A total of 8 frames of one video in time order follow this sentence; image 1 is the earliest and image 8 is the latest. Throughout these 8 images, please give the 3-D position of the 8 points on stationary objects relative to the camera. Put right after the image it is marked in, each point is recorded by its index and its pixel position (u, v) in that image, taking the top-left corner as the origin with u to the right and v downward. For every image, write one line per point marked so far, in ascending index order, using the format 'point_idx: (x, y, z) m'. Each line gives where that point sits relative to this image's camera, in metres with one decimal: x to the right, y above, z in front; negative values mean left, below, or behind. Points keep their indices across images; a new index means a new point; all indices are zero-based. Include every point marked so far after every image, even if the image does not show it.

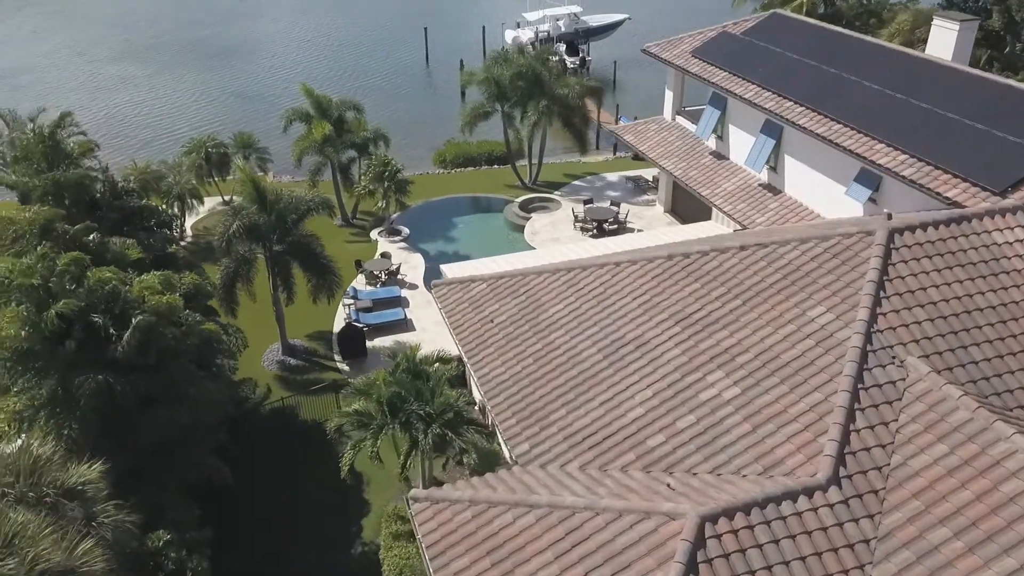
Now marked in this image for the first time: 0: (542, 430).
0: (+0.6, -2.8, +15.9) m
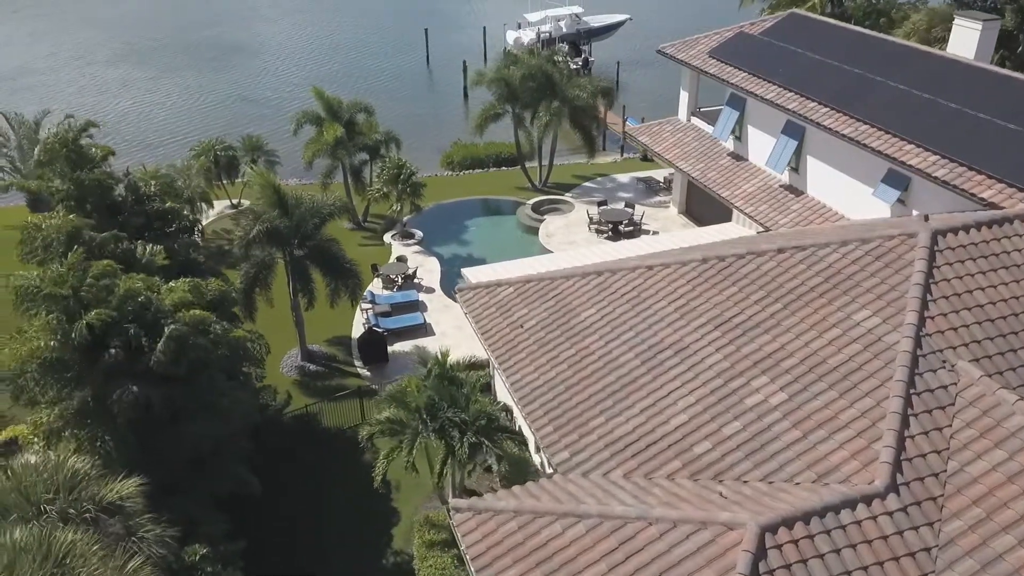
0: (+1.4, -2.9, +15.6) m
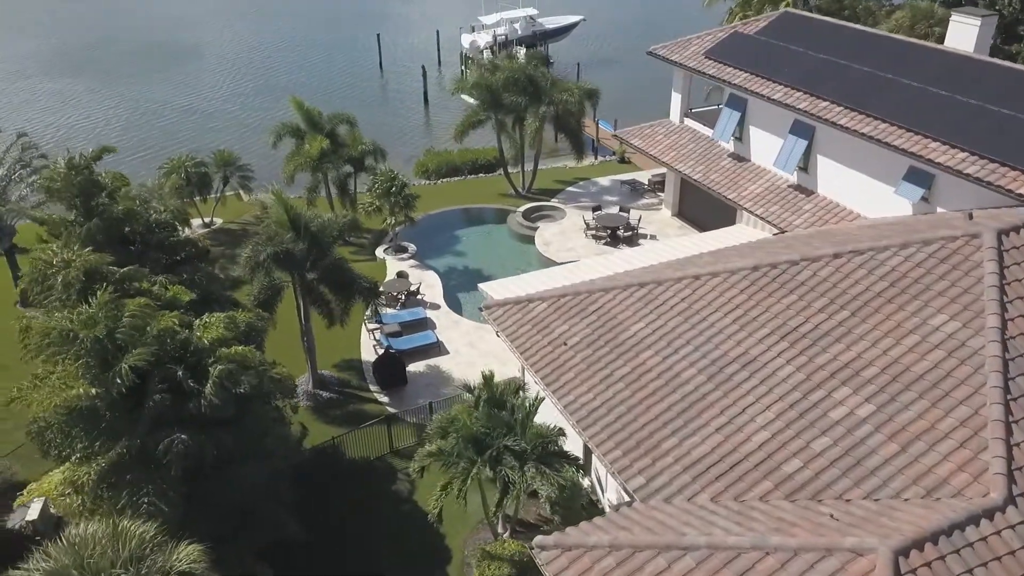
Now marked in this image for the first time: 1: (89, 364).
0: (+2.7, -3.2, +14.9) m
1: (-6.9, -1.3, +13.1) m
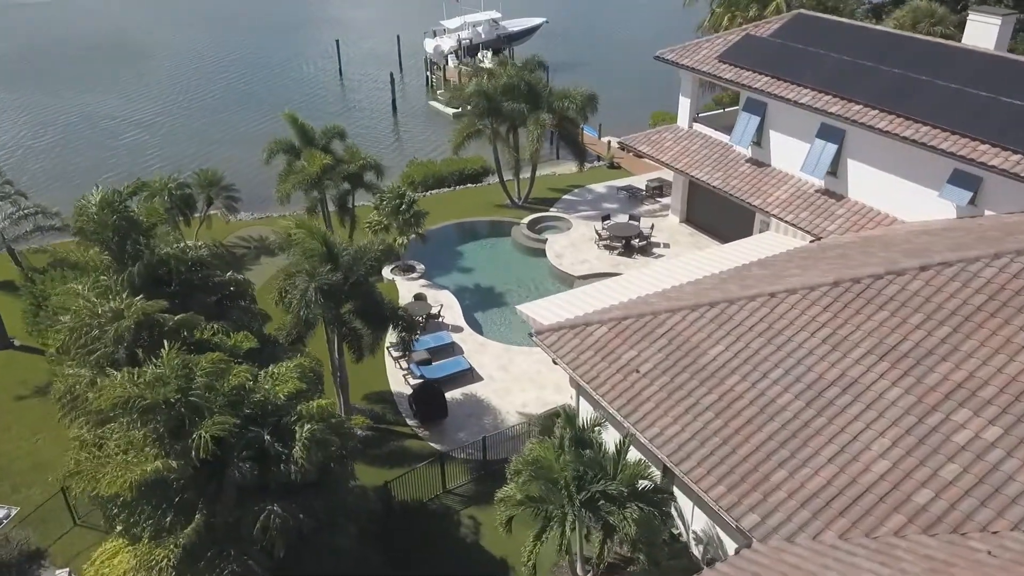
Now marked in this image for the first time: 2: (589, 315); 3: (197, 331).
0: (+4.5, -3.6, +14.1) m
1: (-5.0, -2.1, +11.5) m
2: (+1.9, -0.7, +19.5) m
3: (-5.4, -0.7, +13.8) m
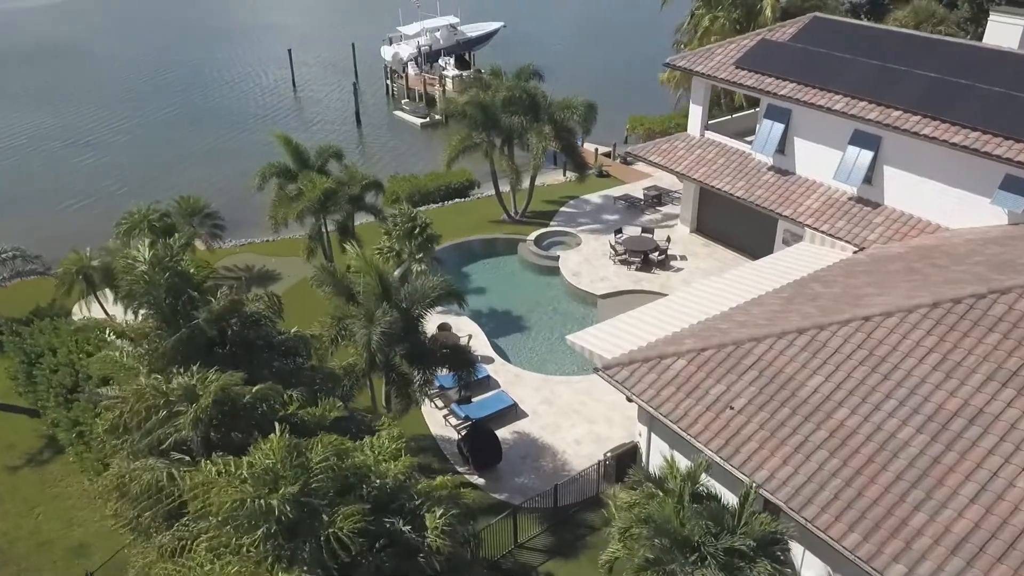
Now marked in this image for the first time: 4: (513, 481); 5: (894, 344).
0: (+6.5, -4.1, +13.1) m
1: (-2.8, -3.0, +9.8) m
2: (+3.3, -1.3, +18.3) m
3: (-3.4, -1.7, +12.0) m
4: (0.0, -4.6, +19.4) m
5: (+7.4, -1.1, +15.7) m
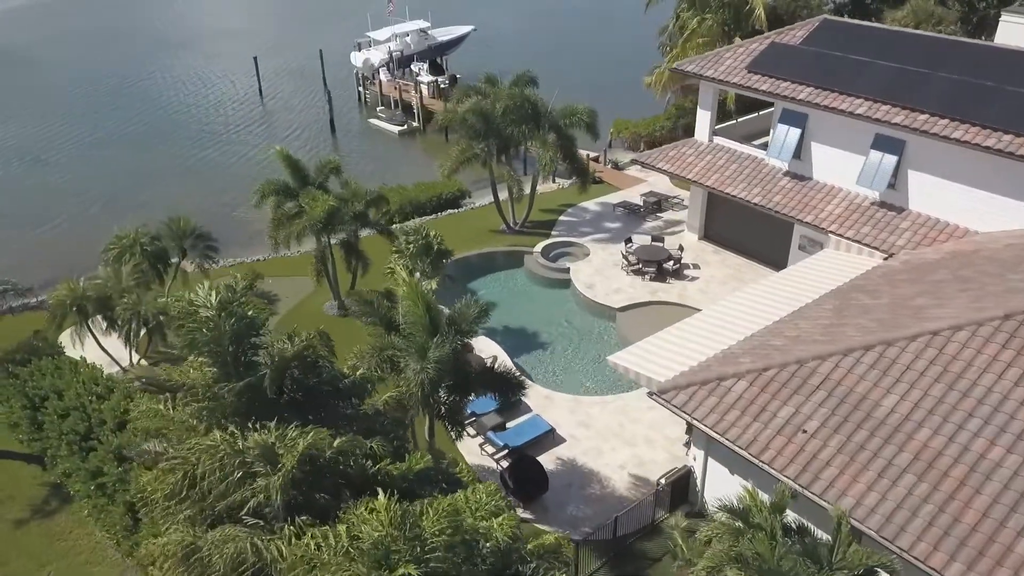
0: (+7.9, -4.4, +12.6) m
1: (-1.2, -3.6, +8.8) m
2: (+4.4, -1.7, +17.6) m
3: (-2.0, -2.3, +11.0) m
4: (+1.1, -5.1, +18.5) m
5: (+8.6, -1.4, +15.2) m
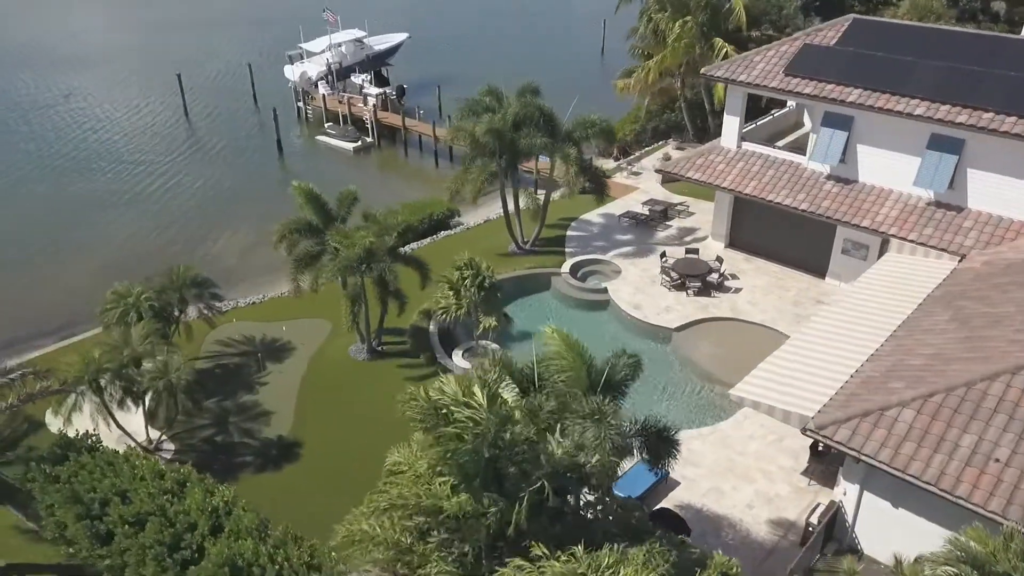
0: (+11.5, -4.6, +12.0) m
1: (+3.0, -4.4, +7.0) m
2: (+7.2, -2.2, +16.5) m
3: (+1.8, -3.2, +9.1) m
4: (+4.1, -5.9, +17.0) m
5: (+11.6, -1.5, +14.7) m
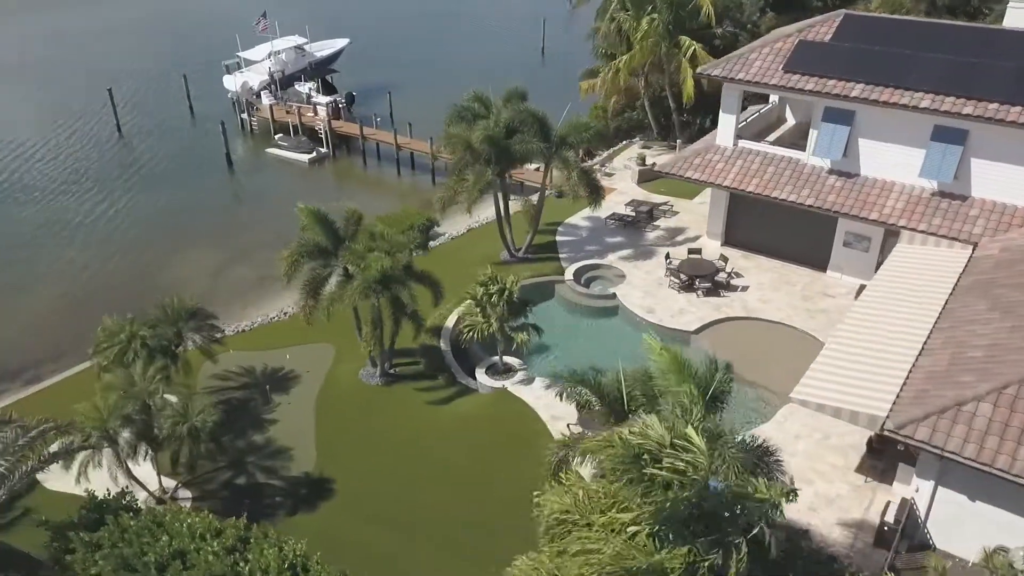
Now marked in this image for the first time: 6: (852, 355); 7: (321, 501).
0: (+13.5, -4.2, +12.5) m
1: (+5.5, -4.6, +6.7) m
2: (+8.6, -2.1, +16.5) m
3: (+4.1, -3.4, +8.7) m
4: (+5.7, -5.9, +16.7) m
5: (+13.2, -1.2, +15.2) m
6: (+7.8, -1.6, +19.4) m
7: (-4.7, -5.2, +19.8) m
